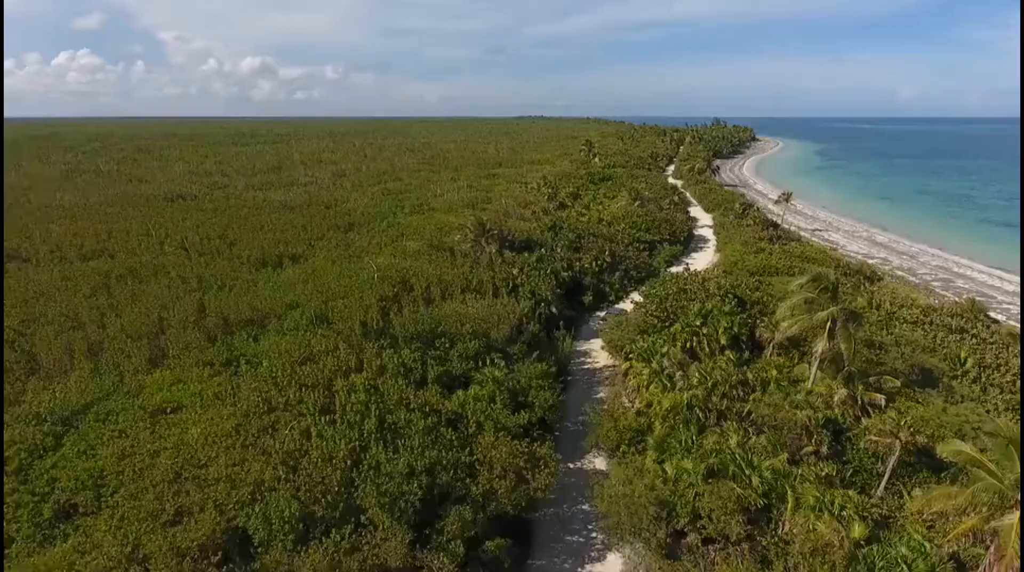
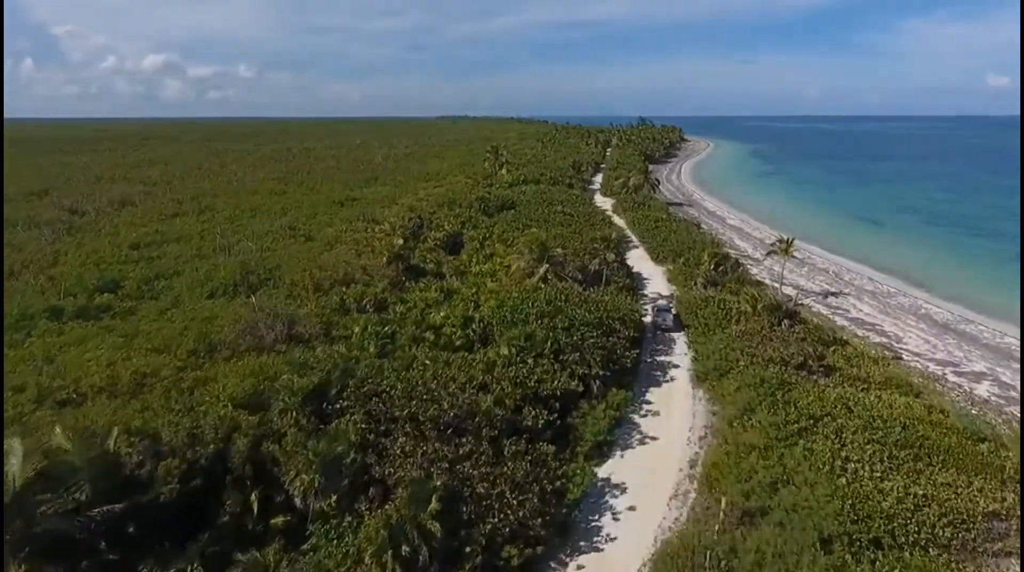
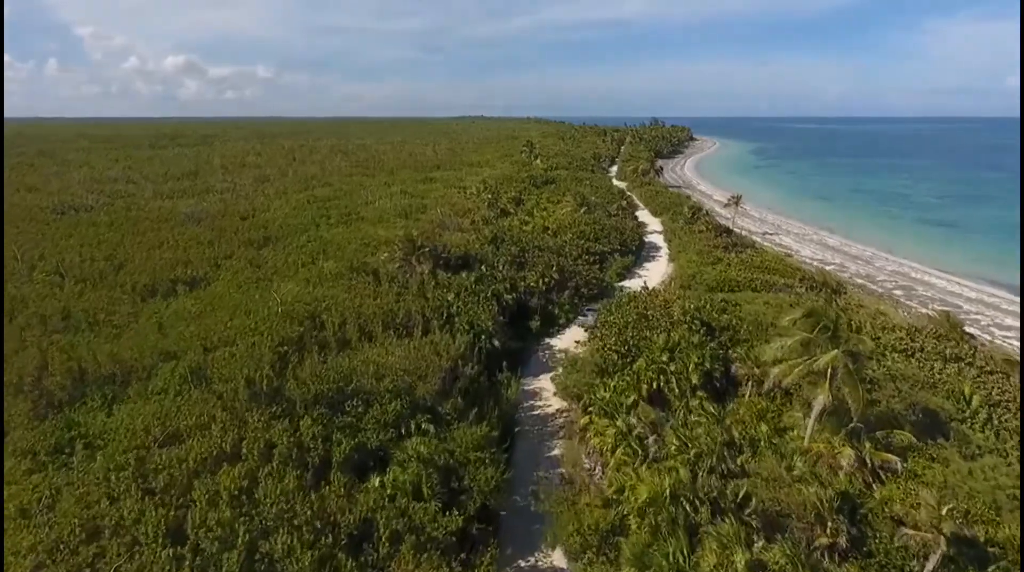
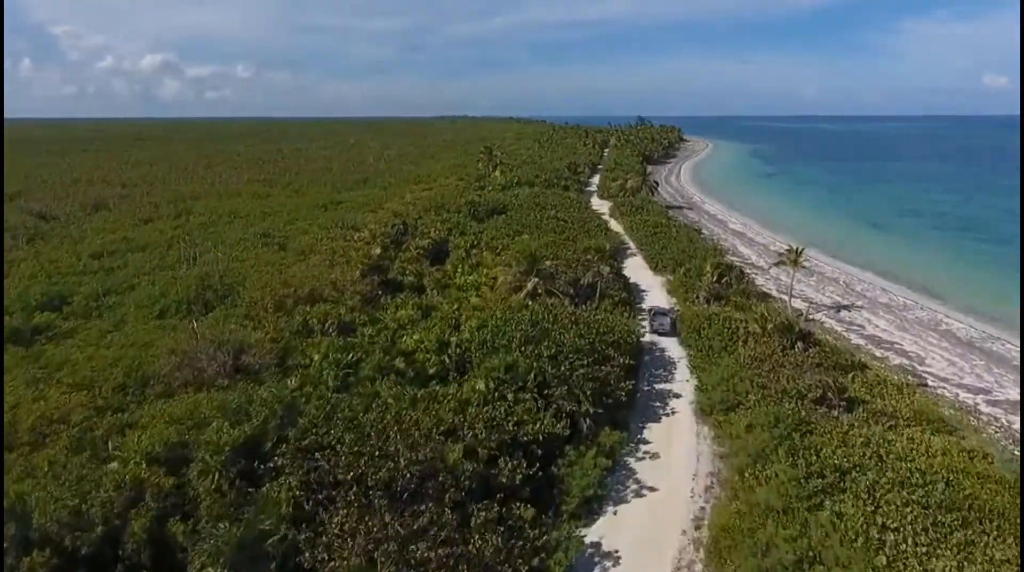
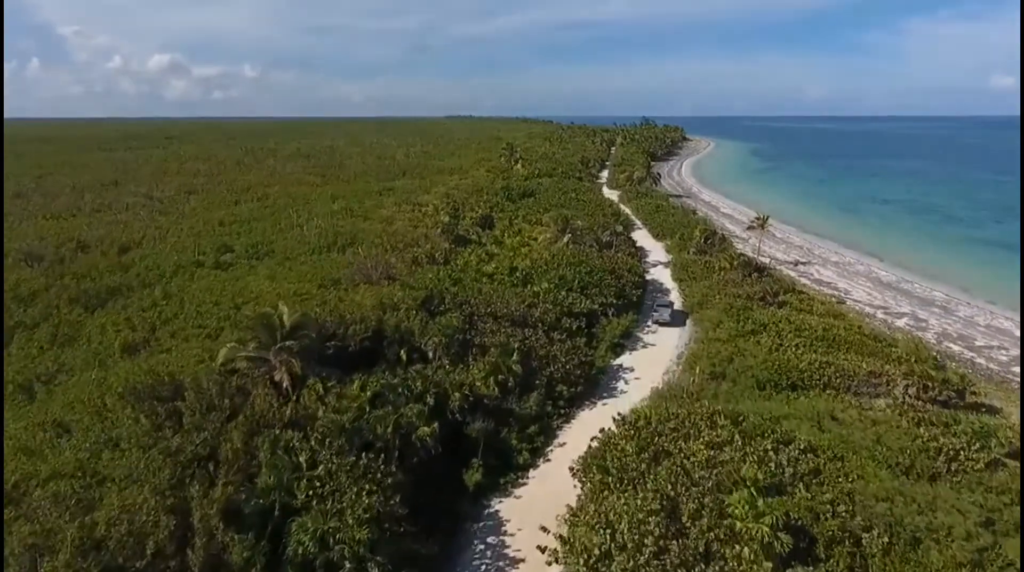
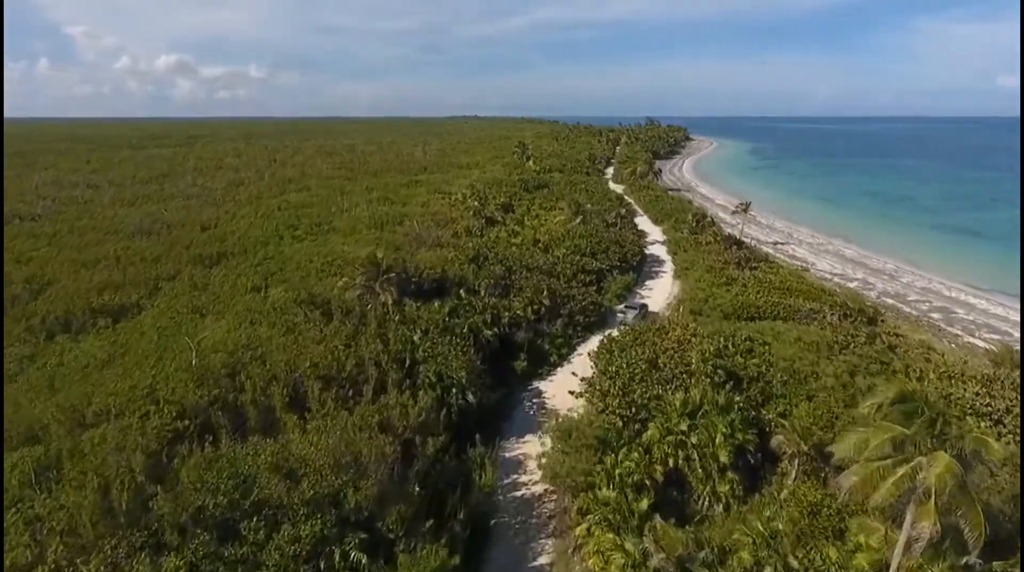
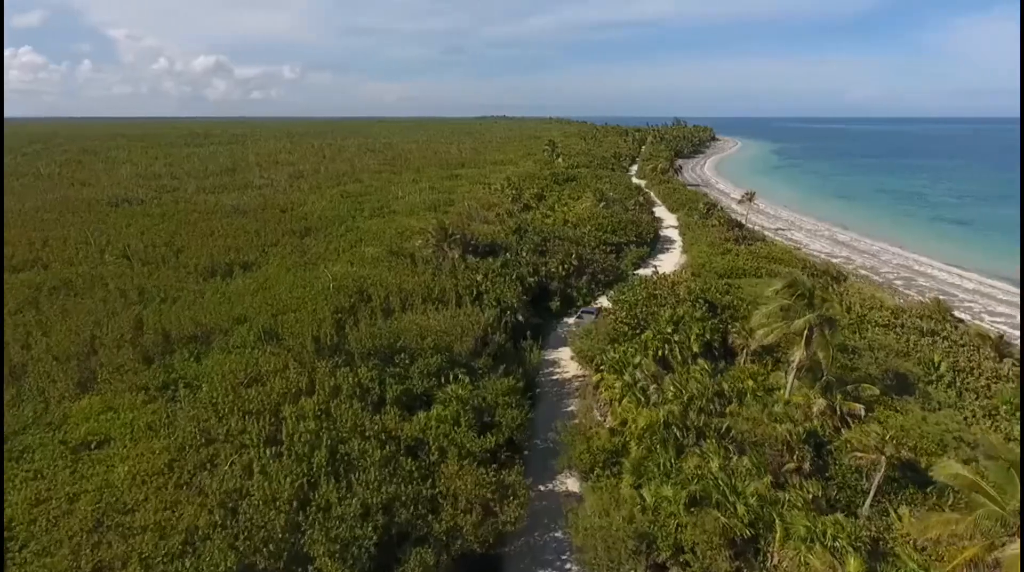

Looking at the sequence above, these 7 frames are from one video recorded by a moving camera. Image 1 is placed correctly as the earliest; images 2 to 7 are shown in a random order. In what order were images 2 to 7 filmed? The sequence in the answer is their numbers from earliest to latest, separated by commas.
7, 3, 6, 5, 2, 4
